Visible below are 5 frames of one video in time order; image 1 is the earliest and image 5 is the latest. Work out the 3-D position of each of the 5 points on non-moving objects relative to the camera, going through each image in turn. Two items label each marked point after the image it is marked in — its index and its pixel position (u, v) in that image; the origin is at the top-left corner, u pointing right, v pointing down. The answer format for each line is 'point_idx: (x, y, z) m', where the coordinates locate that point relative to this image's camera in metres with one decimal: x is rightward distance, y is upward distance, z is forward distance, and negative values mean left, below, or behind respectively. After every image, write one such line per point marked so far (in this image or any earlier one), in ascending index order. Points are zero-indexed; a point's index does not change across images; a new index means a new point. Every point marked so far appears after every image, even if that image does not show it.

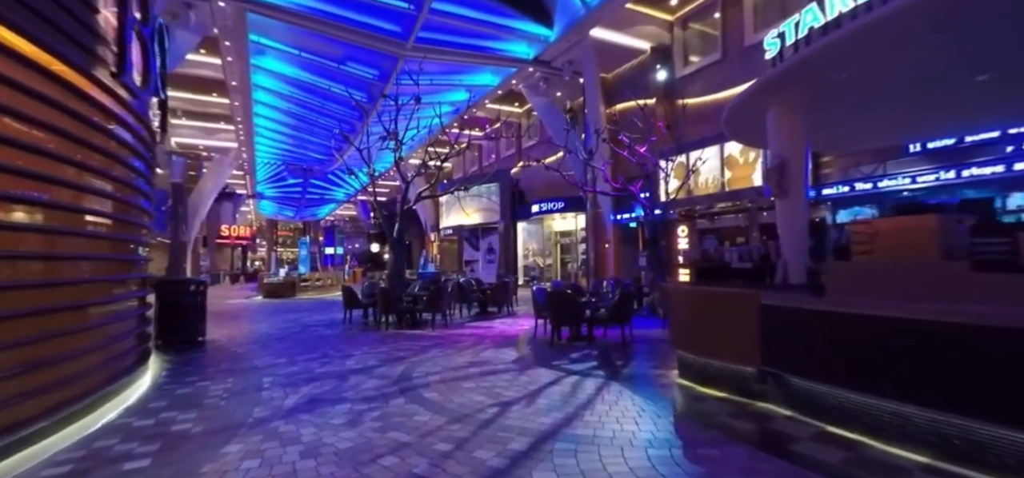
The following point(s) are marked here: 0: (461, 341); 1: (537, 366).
0: (-0.8, -1.5, +7.5) m
1: (+0.3, -1.4, +5.4) m
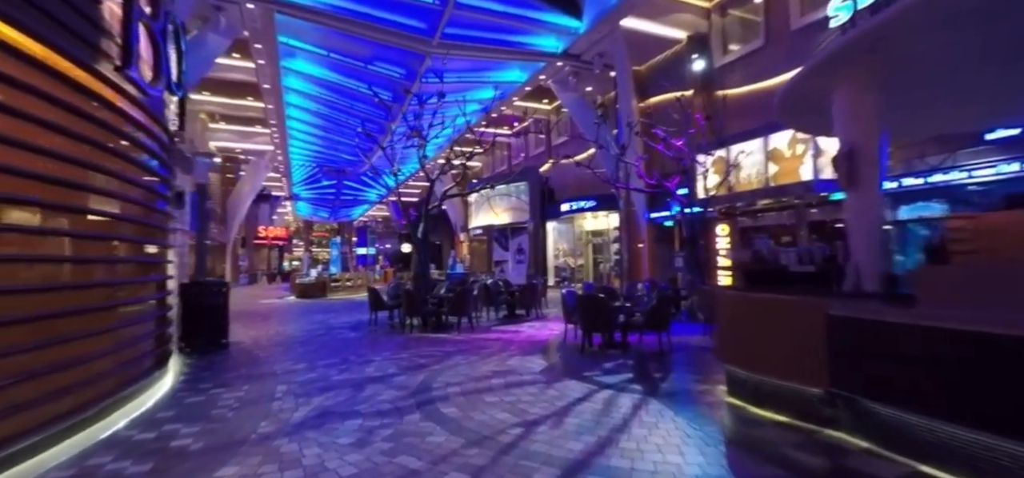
0: (-0.4, -1.5, +7.1) m
1: (+0.5, -1.4, +5.0) m
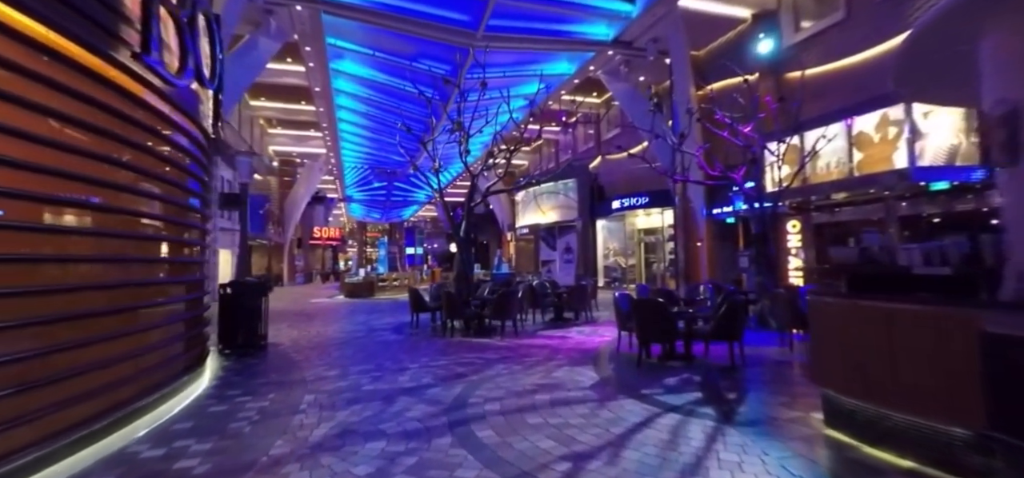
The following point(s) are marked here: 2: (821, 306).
0: (+0.2, -1.5, +6.6) m
1: (+0.9, -1.4, +4.4) m
2: (+2.1, -0.5, +3.5) m
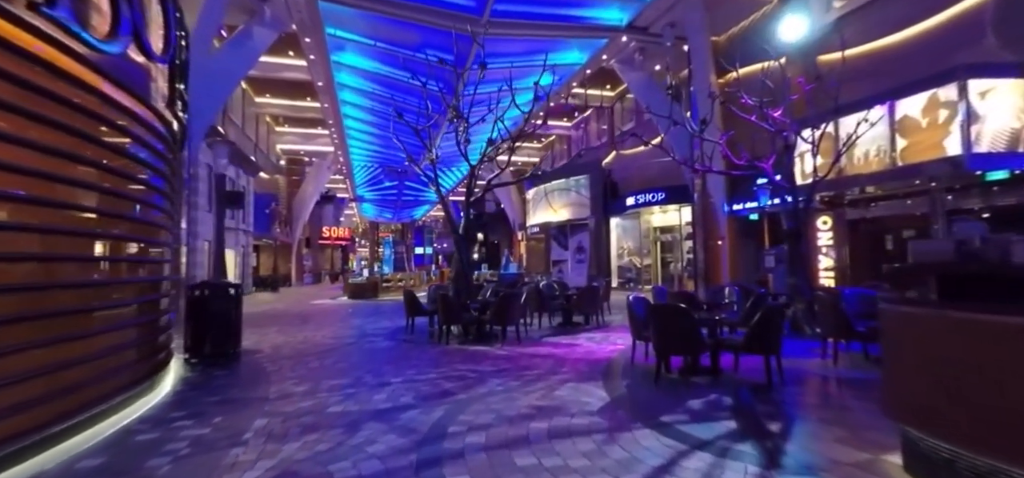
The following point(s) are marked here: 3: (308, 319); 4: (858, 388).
0: (+0.2, -1.4, +5.8) m
1: (+0.9, -1.3, +3.5) m
2: (+2.1, -0.4, +2.7) m
3: (-4.6, -1.8, +11.3) m
4: (+3.2, -1.4, +4.7) m
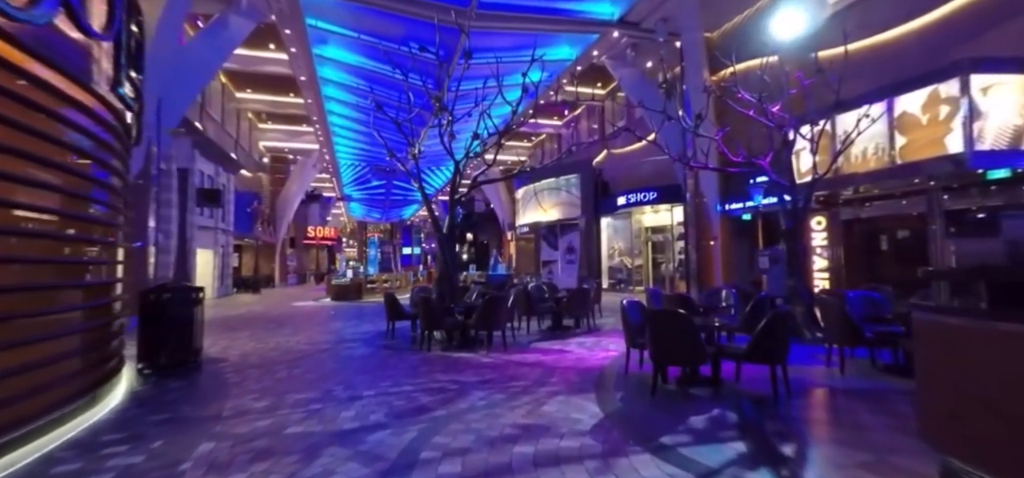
0: (+0.1, -1.4, +5.3) m
1: (+0.8, -1.3, +3.1) m
2: (+2.0, -0.4, +2.3) m
3: (-4.8, -1.8, +10.8) m
4: (+3.1, -1.4, +4.3) m
